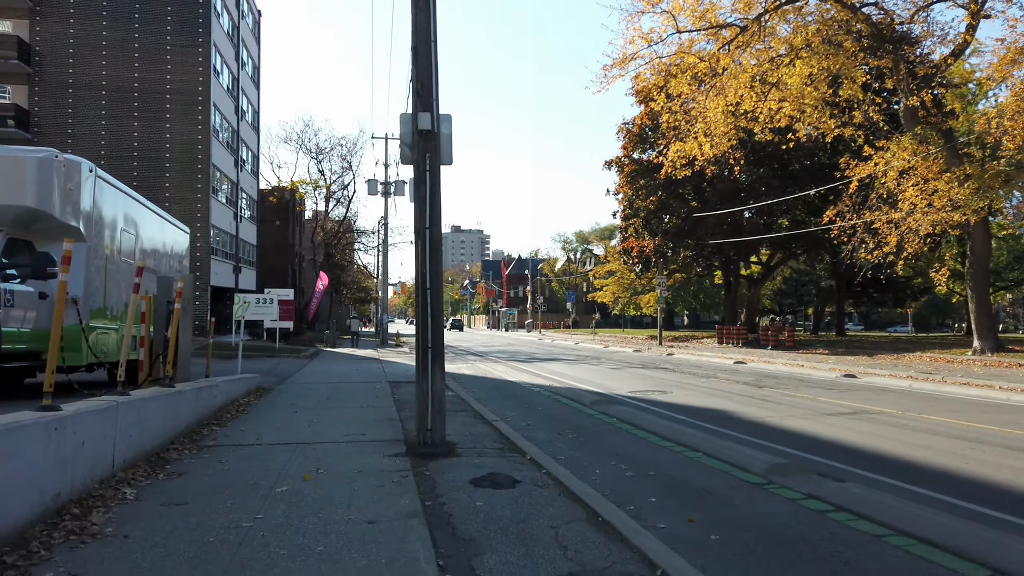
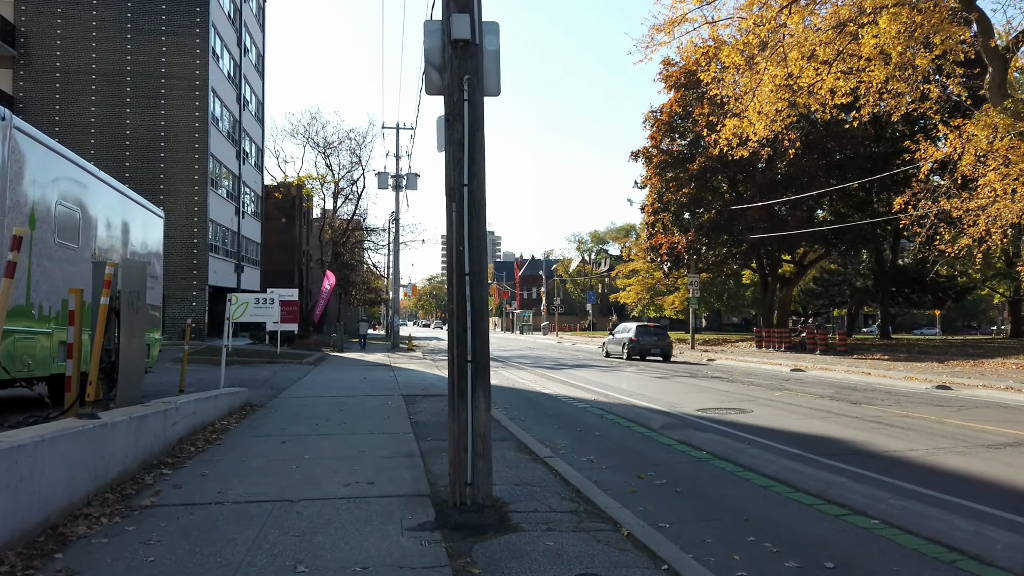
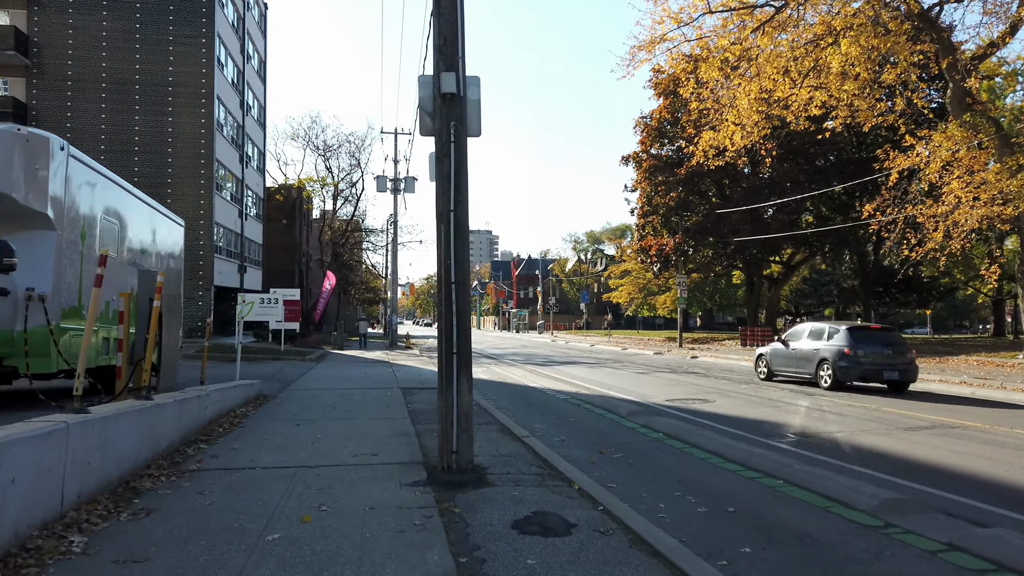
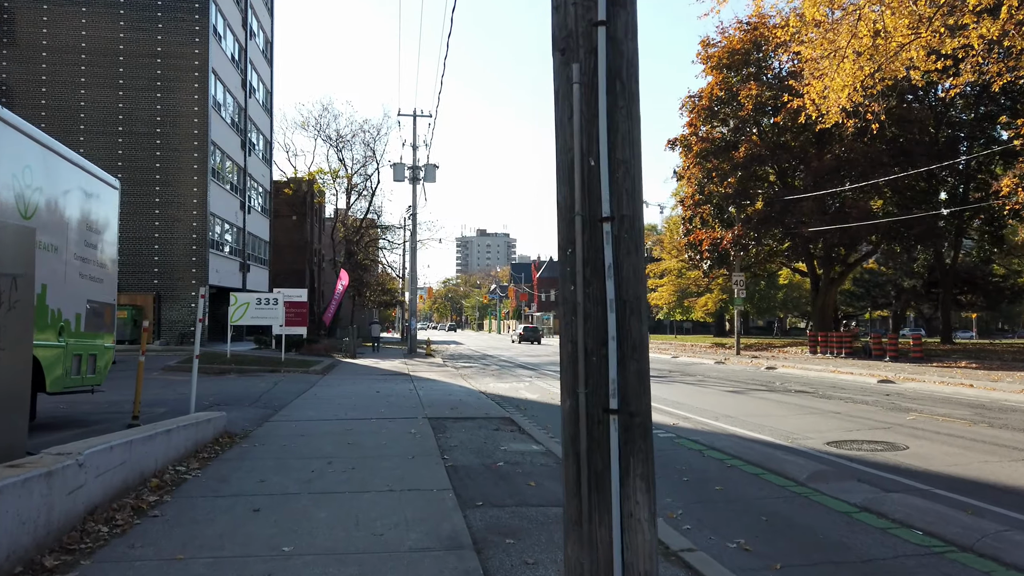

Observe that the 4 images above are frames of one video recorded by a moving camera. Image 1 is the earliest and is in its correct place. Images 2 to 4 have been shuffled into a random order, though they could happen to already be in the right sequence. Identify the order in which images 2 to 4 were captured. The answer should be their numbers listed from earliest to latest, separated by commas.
3, 2, 4
